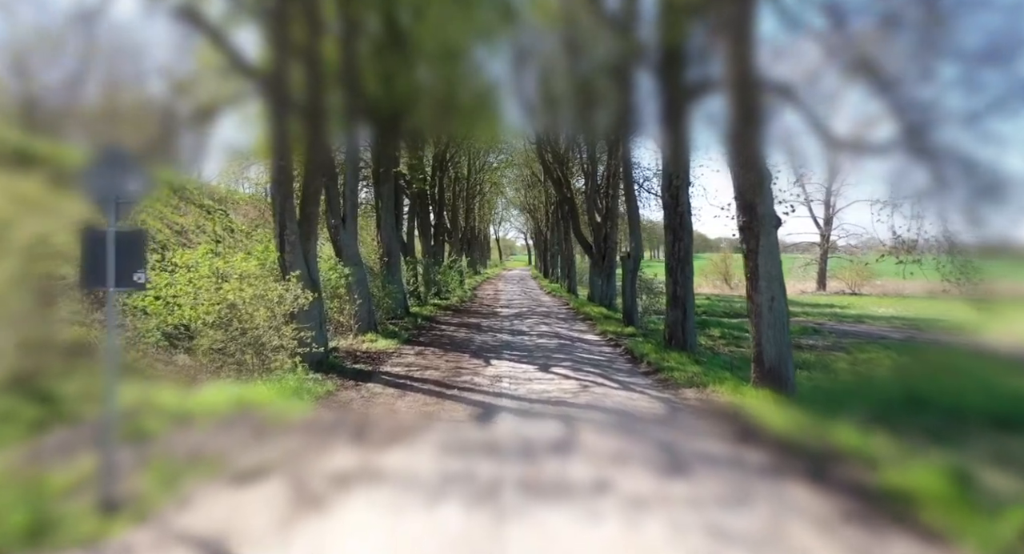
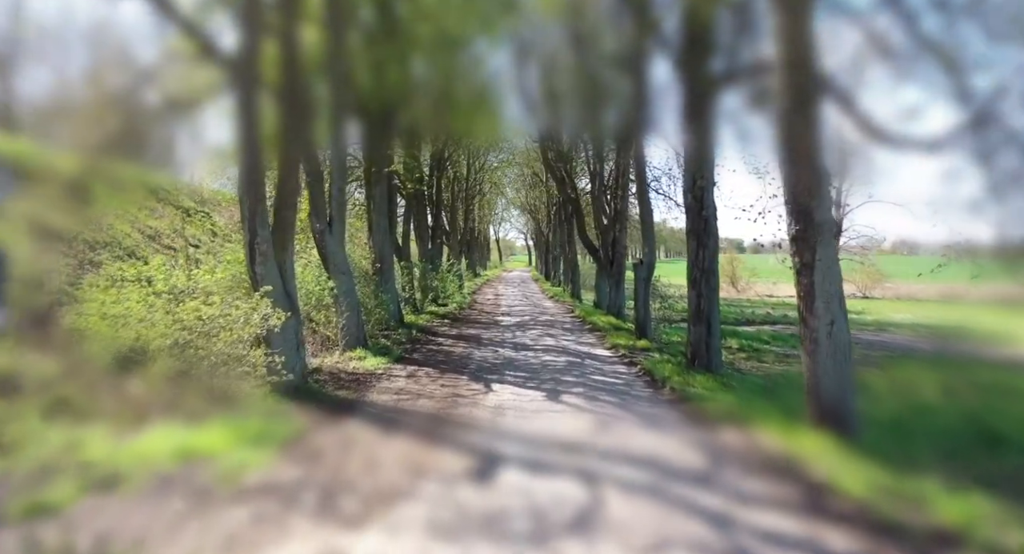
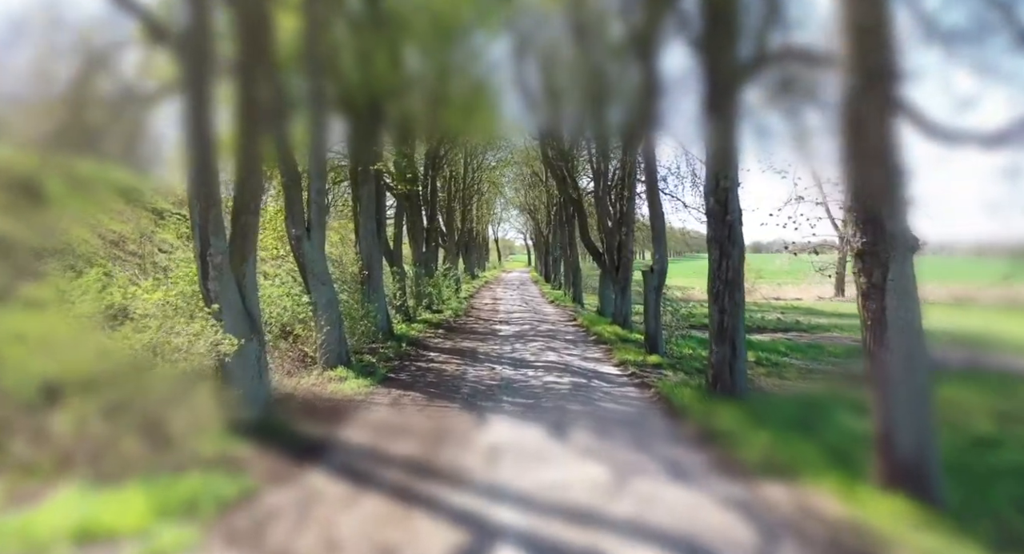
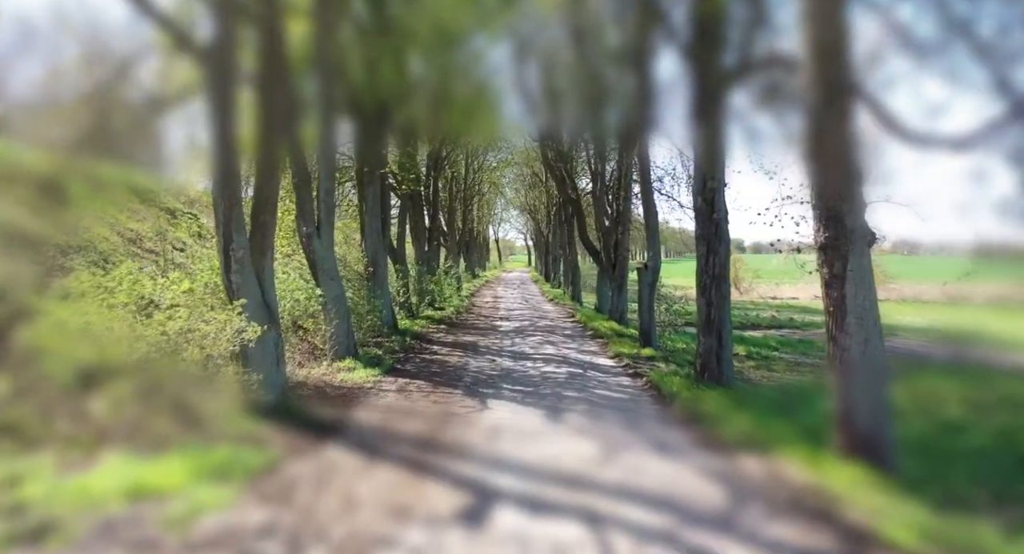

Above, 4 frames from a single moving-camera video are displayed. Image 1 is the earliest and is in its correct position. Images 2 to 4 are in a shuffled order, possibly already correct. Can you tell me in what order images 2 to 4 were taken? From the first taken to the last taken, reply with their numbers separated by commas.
2, 4, 3
